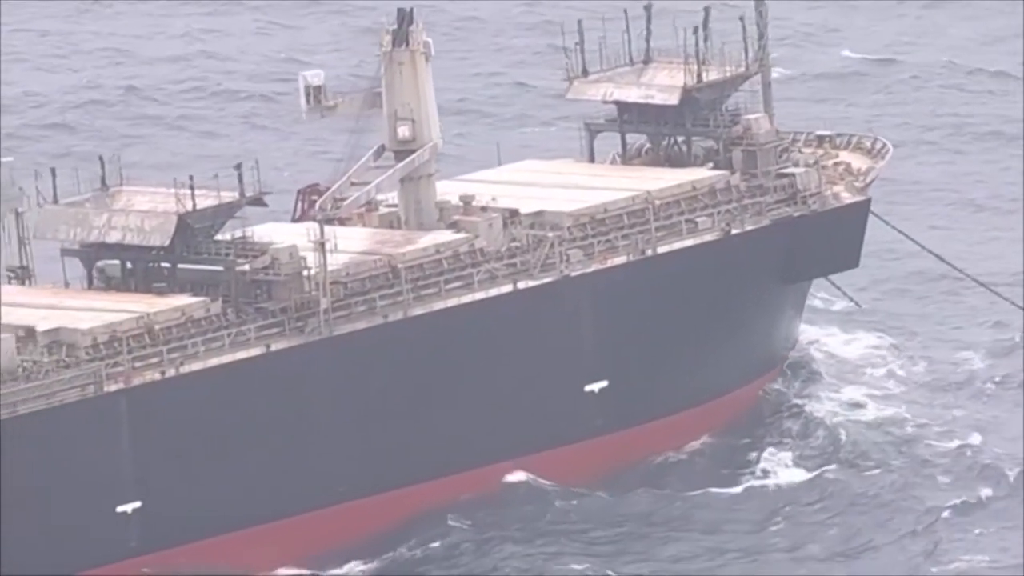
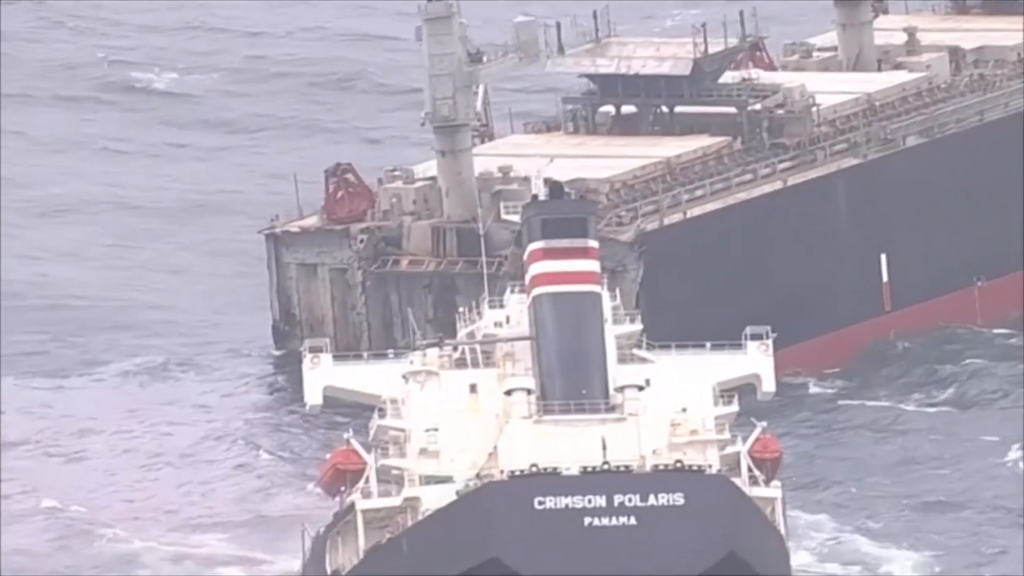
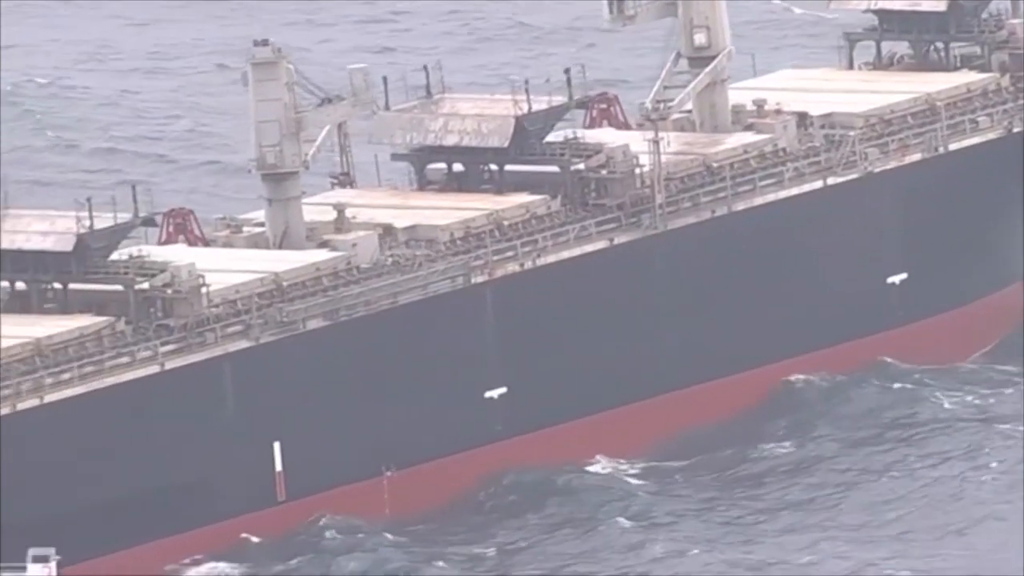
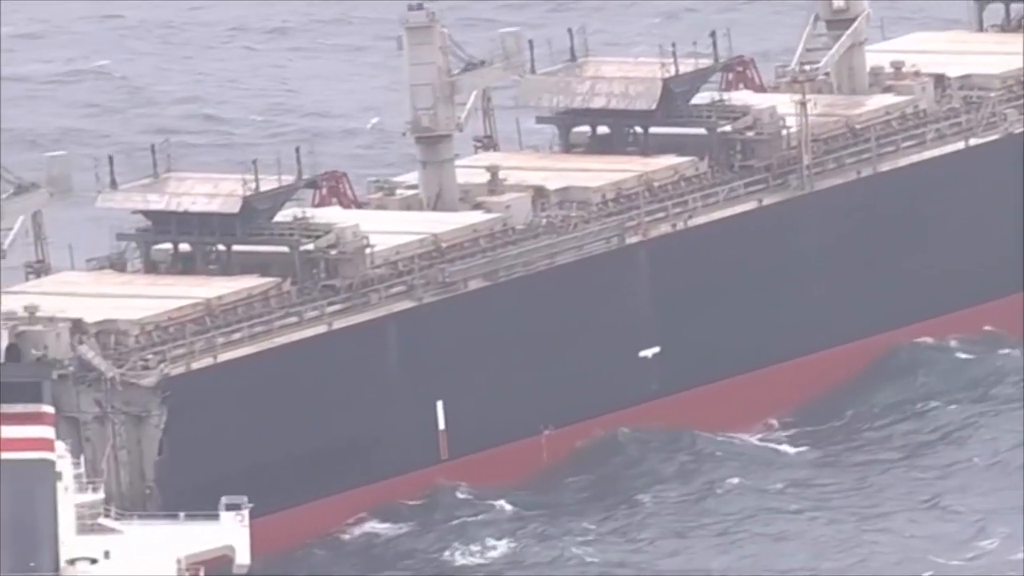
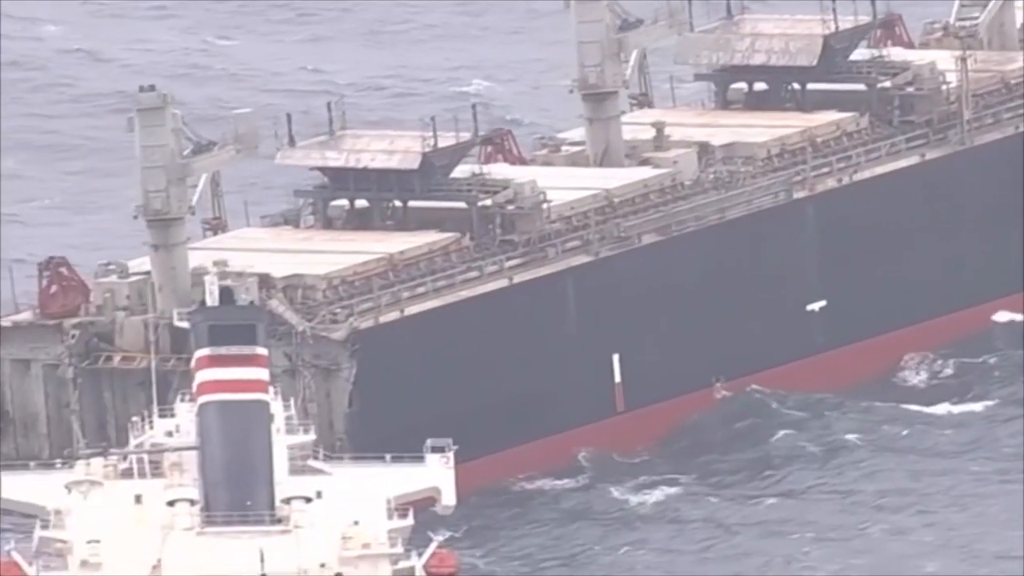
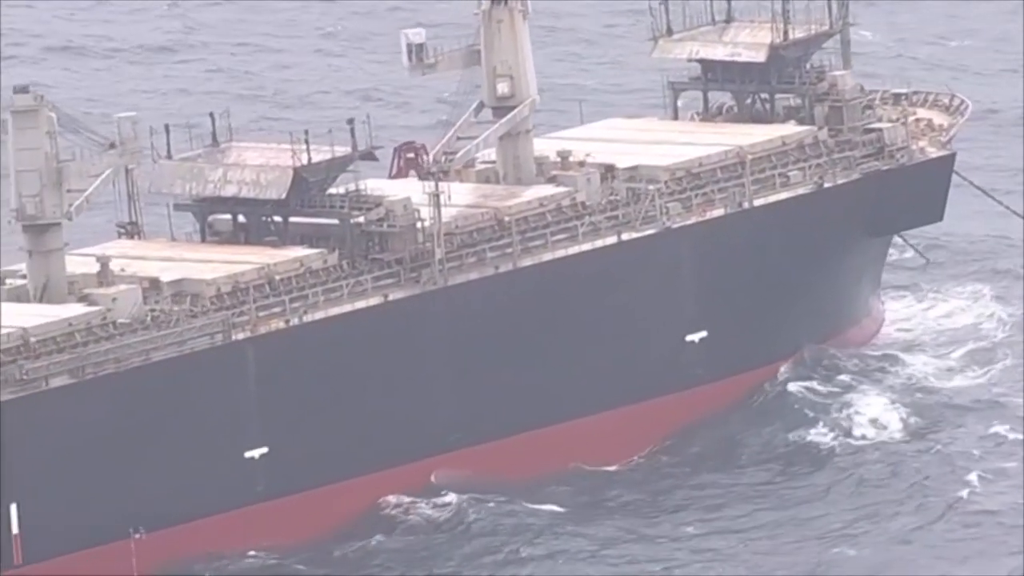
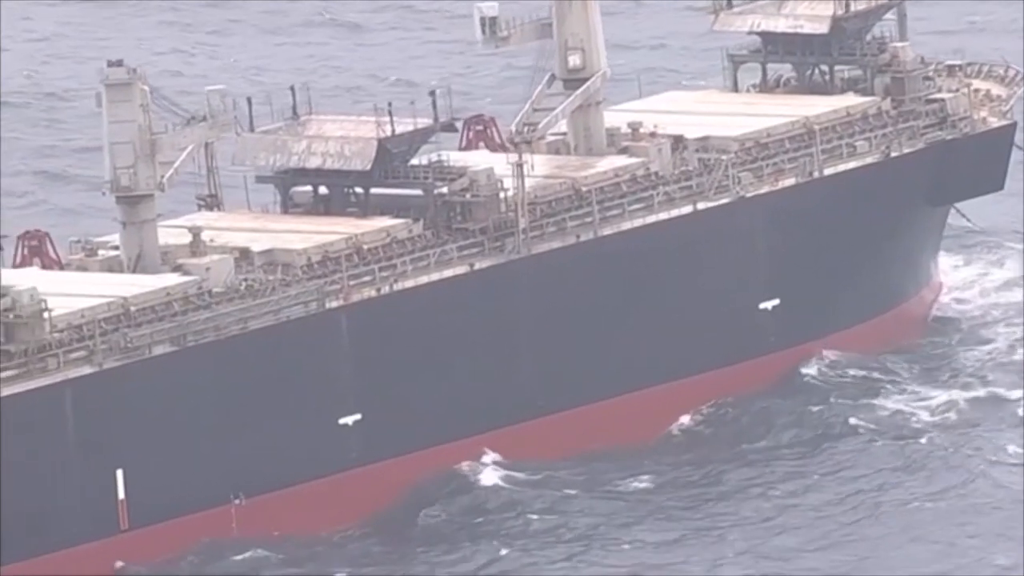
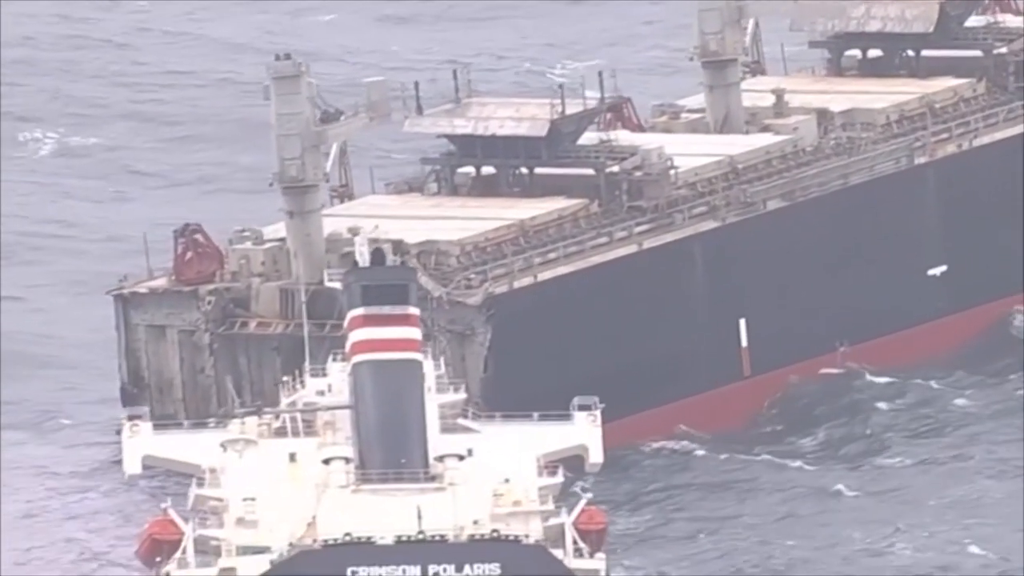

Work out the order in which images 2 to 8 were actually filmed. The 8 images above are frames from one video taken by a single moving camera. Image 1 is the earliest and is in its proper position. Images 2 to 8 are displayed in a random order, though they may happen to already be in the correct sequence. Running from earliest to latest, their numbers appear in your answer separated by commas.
6, 7, 3, 4, 5, 8, 2
